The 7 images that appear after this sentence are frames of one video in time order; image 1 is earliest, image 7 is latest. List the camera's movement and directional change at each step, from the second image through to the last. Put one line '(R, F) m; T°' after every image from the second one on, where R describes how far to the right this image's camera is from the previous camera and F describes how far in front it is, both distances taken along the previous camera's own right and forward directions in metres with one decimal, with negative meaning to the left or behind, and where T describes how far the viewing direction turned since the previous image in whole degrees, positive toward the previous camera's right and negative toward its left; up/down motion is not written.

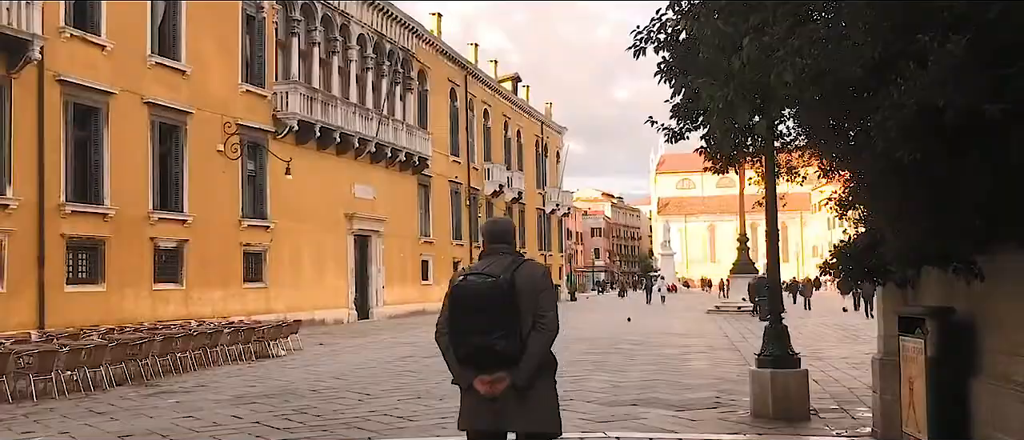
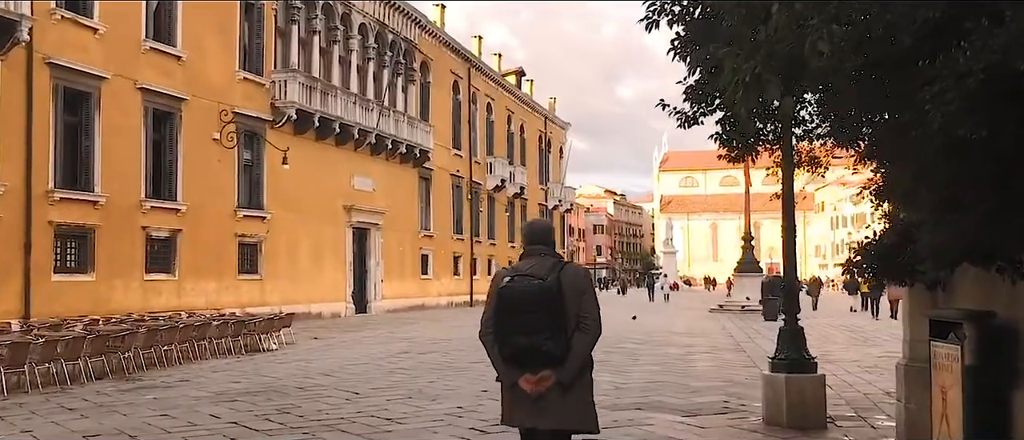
(0.0, +0.6) m; 0°
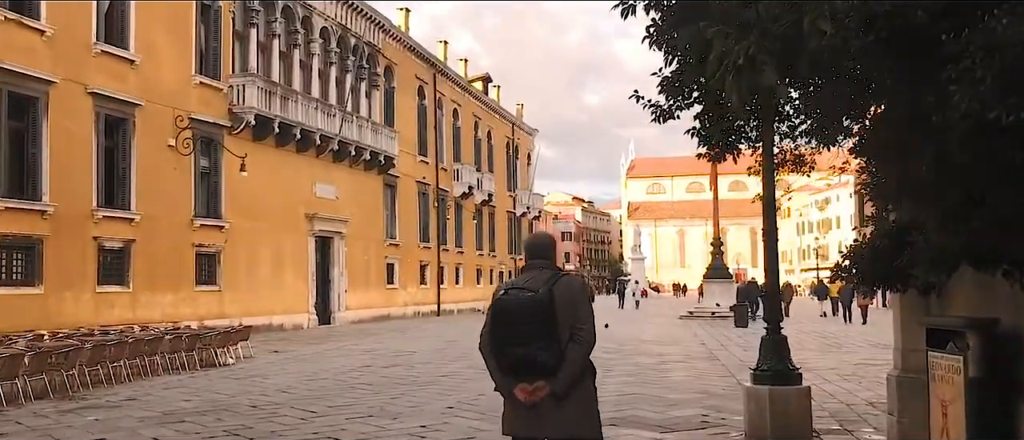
(0.0, +0.5) m; +2°
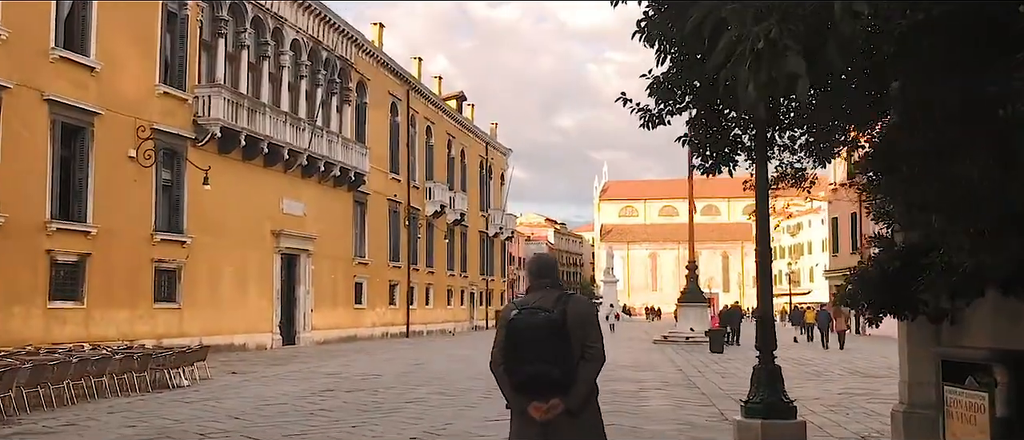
(0.0, +0.7) m; +2°
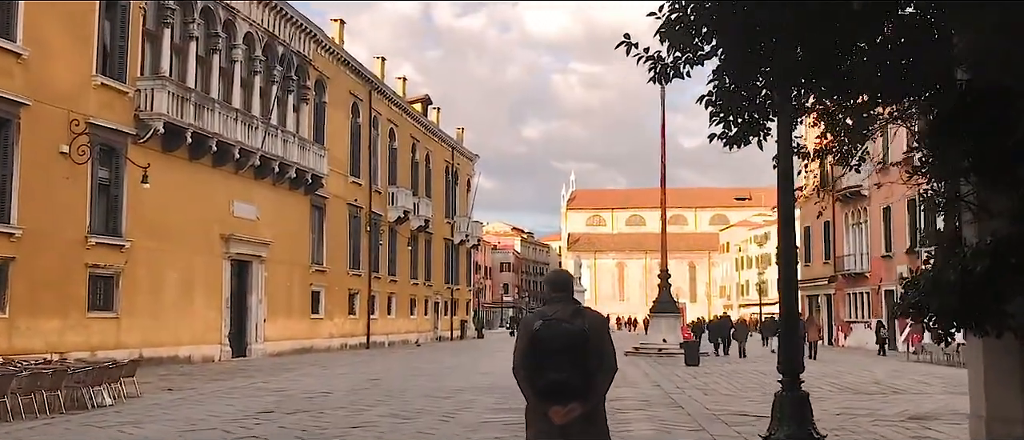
(0.0, +1.5) m; +2°
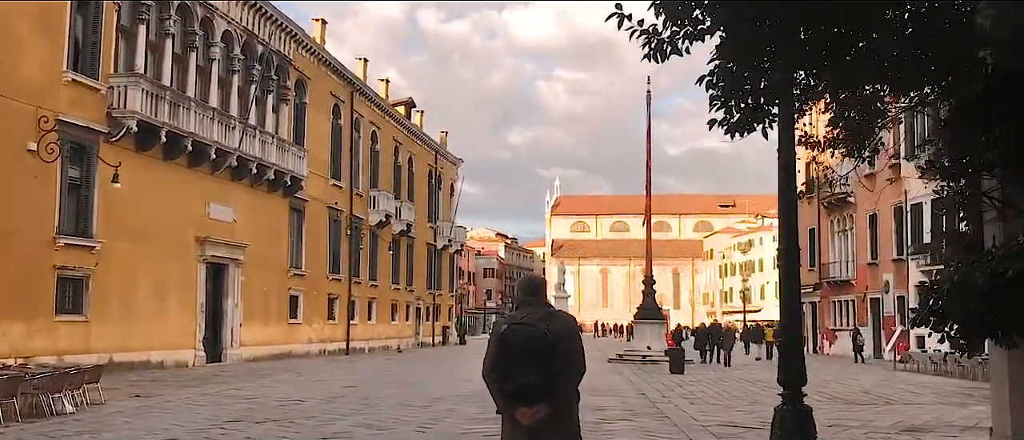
(0.0, +0.5) m; +1°
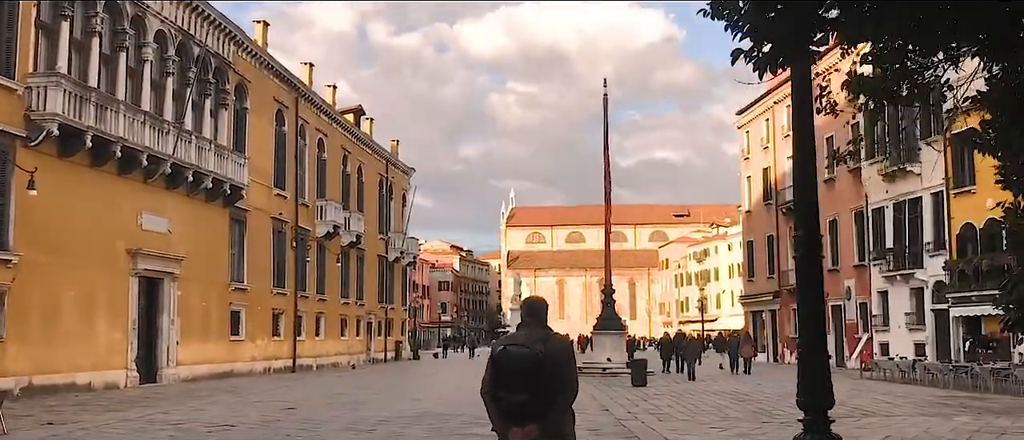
(0.0, +1.3) m; +3°
